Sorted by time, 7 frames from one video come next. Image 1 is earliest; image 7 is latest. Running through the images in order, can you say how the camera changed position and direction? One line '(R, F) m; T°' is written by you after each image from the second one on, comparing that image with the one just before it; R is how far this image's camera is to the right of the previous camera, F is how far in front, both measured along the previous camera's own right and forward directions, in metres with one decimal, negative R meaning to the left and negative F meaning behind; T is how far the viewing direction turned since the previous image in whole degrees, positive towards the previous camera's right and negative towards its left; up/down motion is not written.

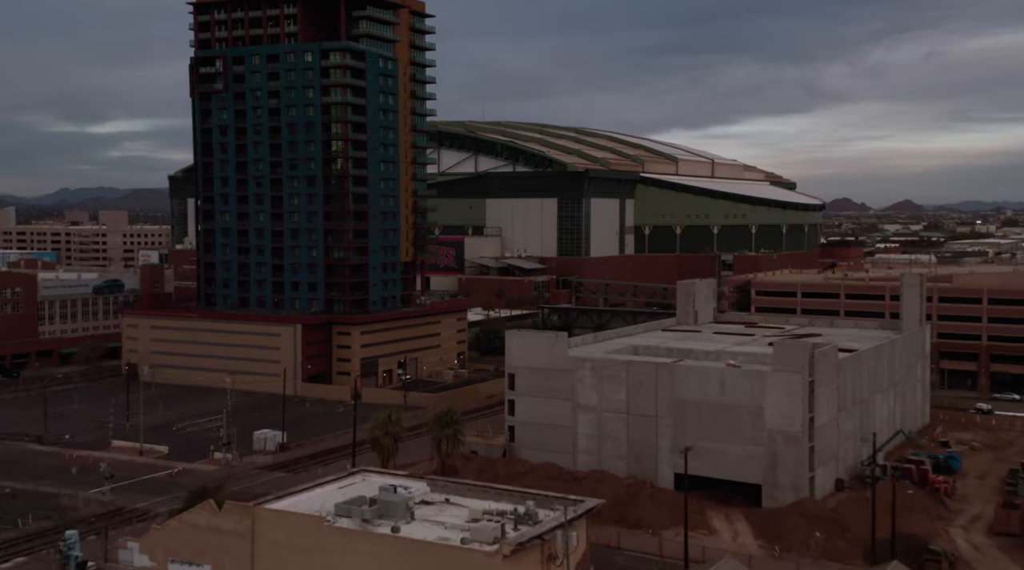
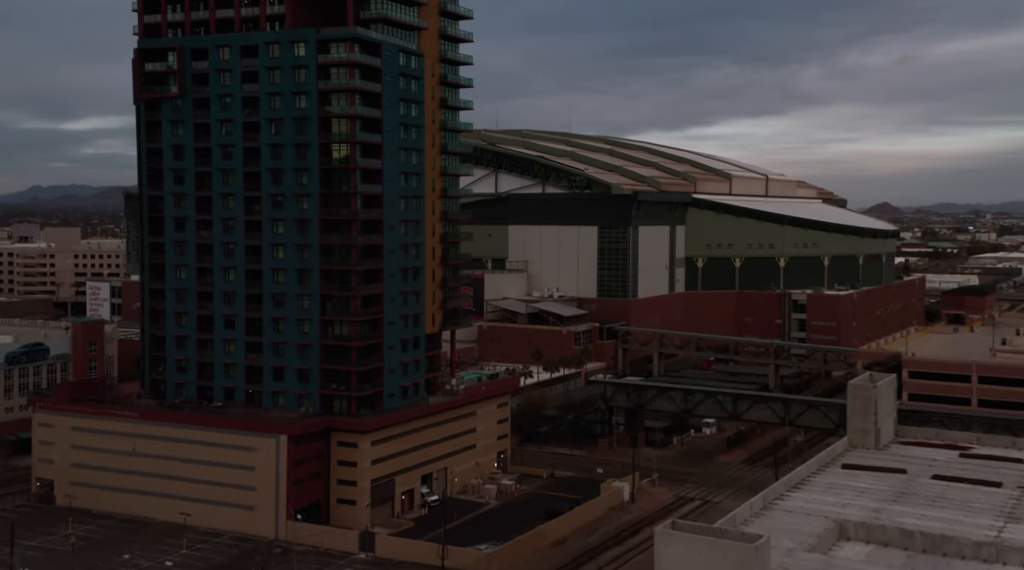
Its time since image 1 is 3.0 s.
(-5.2, +27.0) m; +1°
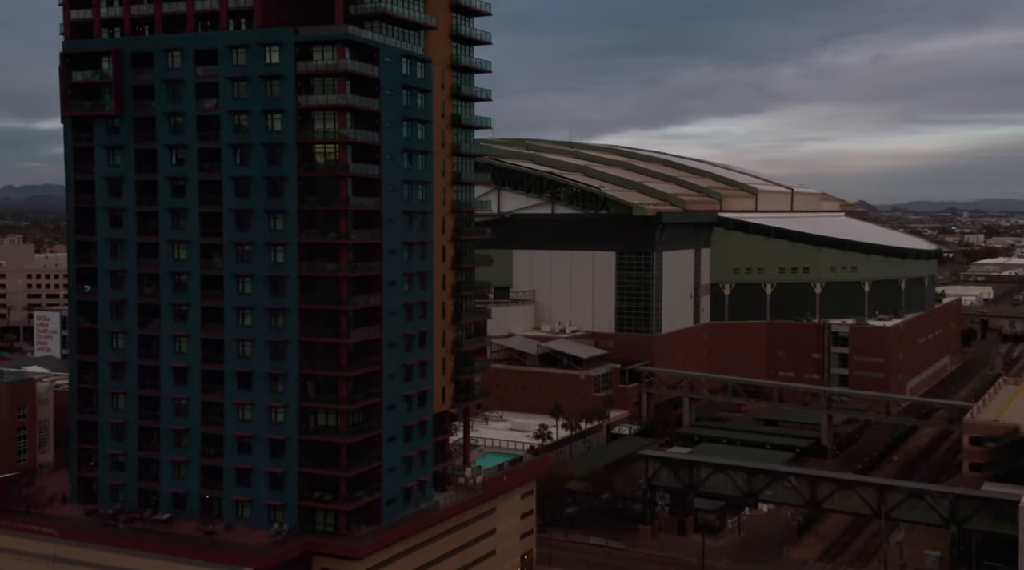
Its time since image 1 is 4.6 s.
(-2.4, +14.8) m; +1°
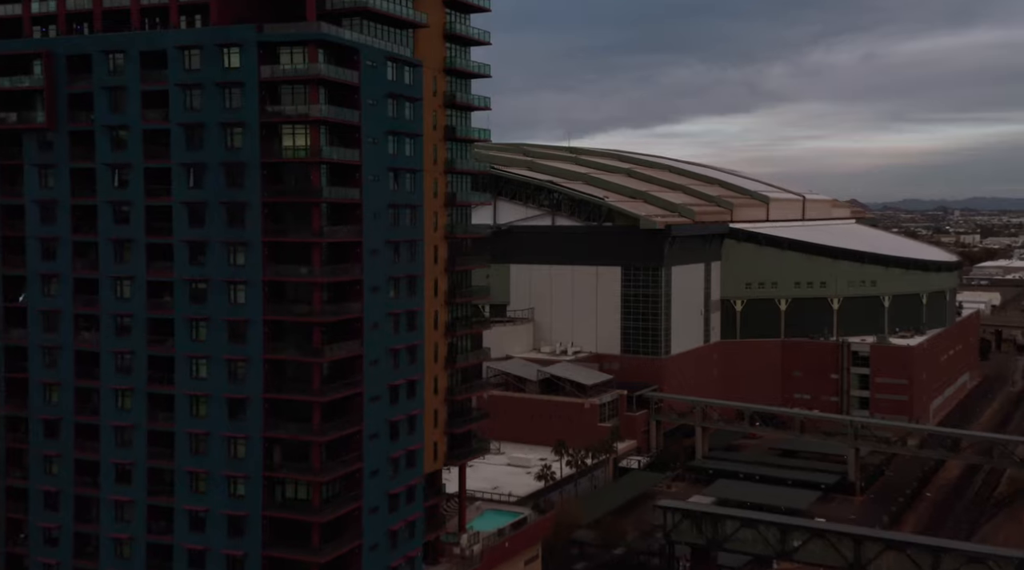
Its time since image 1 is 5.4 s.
(-0.4, +7.7) m; 0°
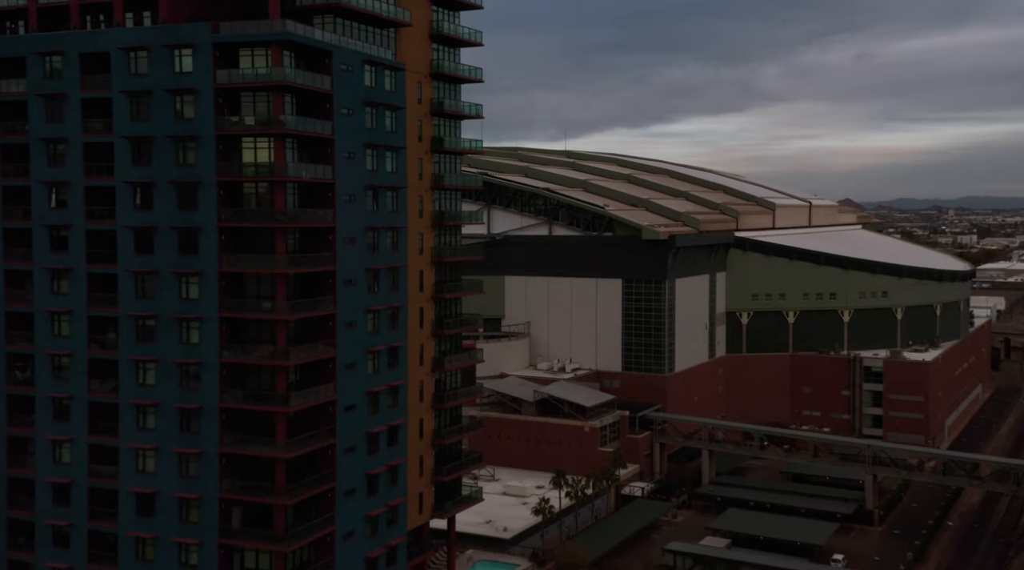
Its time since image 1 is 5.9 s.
(0.0, +5.3) m; 0°
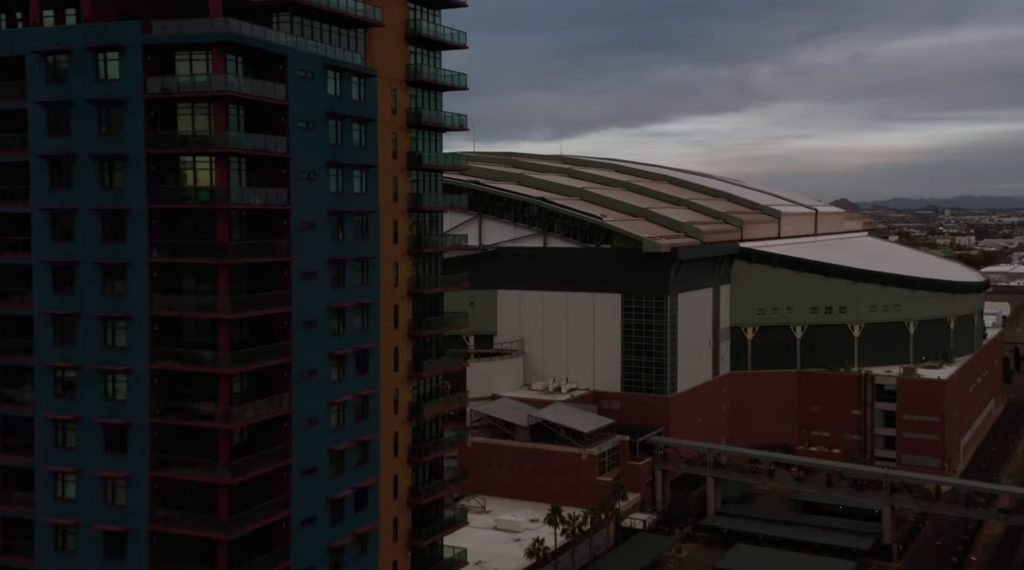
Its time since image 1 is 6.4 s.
(+0.3, +5.4) m; 0°
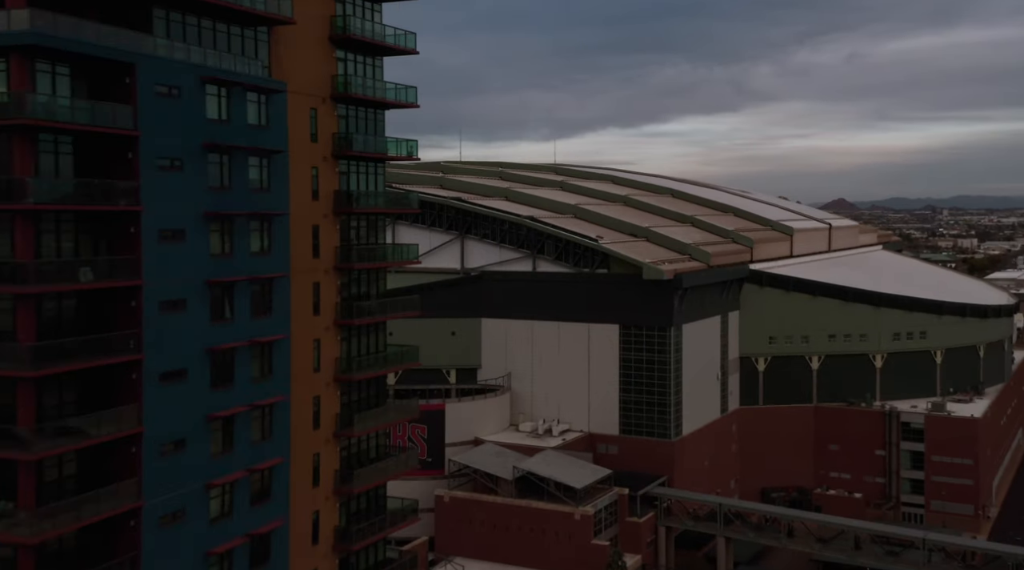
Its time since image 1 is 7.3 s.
(+0.9, +9.7) m; 0°
